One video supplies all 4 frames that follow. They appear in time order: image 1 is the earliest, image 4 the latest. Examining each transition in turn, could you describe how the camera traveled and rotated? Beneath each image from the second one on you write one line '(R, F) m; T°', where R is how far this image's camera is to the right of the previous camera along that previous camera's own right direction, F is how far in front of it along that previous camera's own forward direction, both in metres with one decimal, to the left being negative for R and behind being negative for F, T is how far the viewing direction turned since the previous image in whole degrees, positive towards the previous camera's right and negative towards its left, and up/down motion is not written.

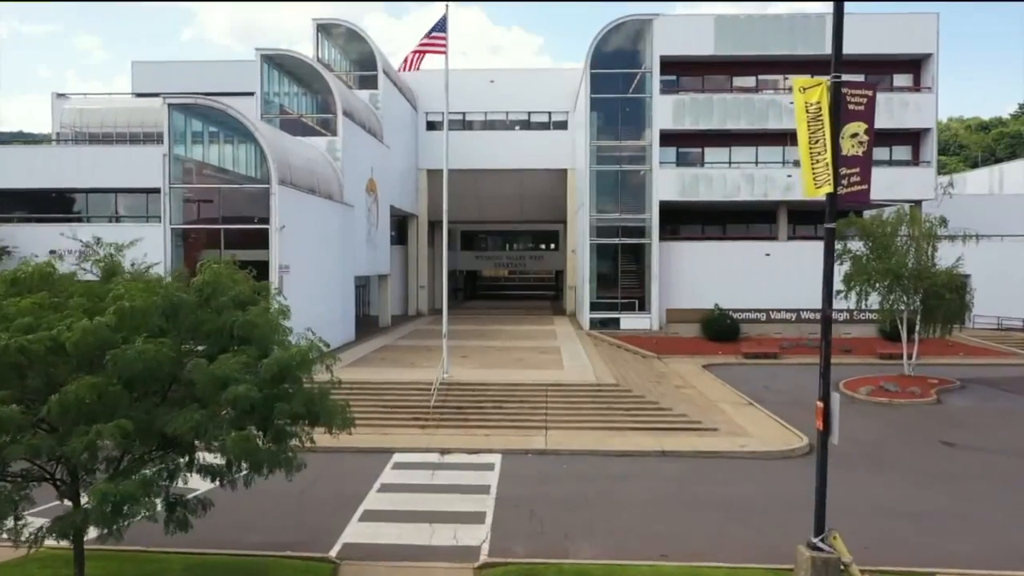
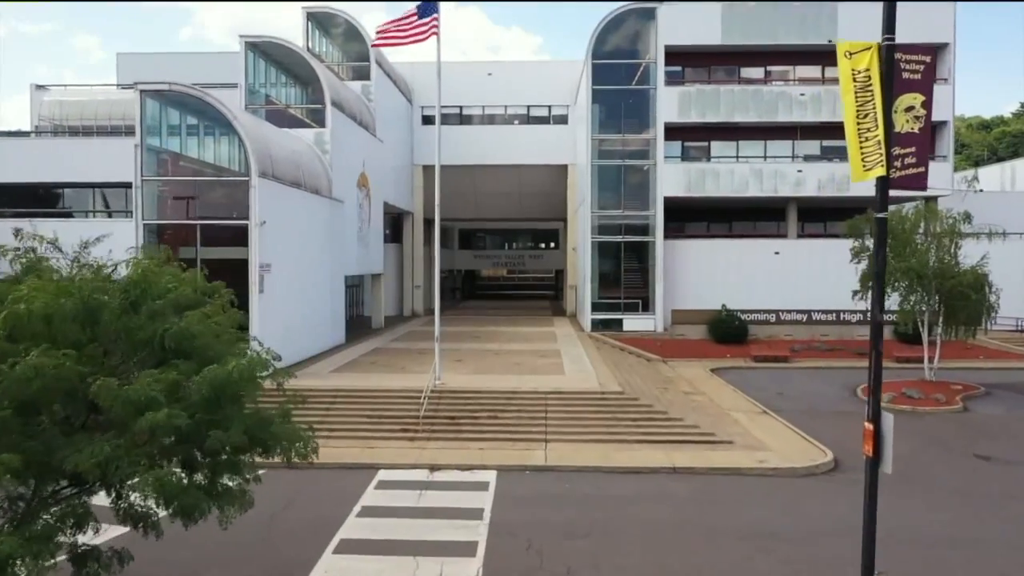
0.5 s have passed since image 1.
(0.0, +1.2) m; 0°
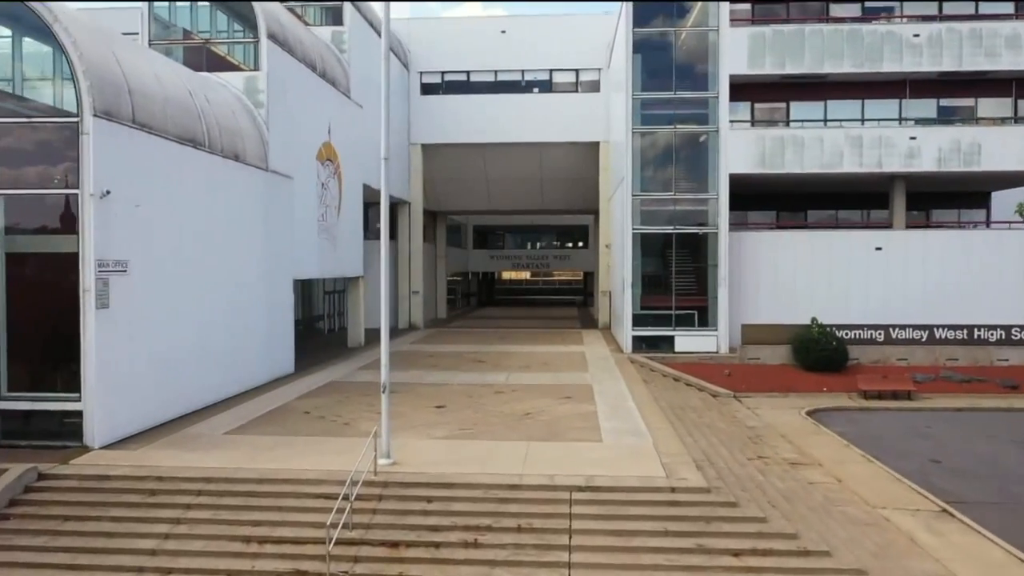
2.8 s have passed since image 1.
(+0.3, +6.9) m; -2°
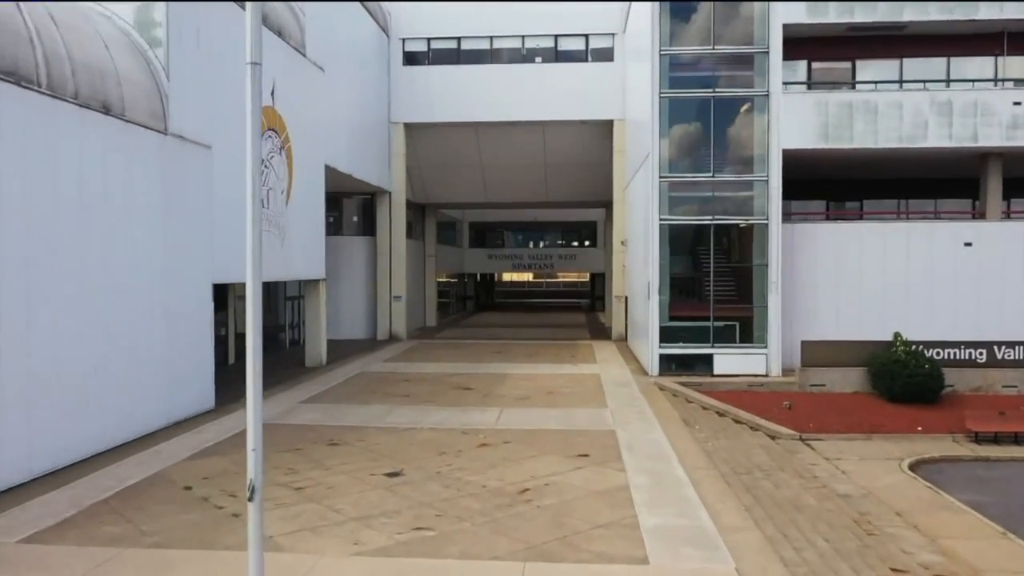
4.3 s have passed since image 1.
(+0.2, +4.5) m; 0°
